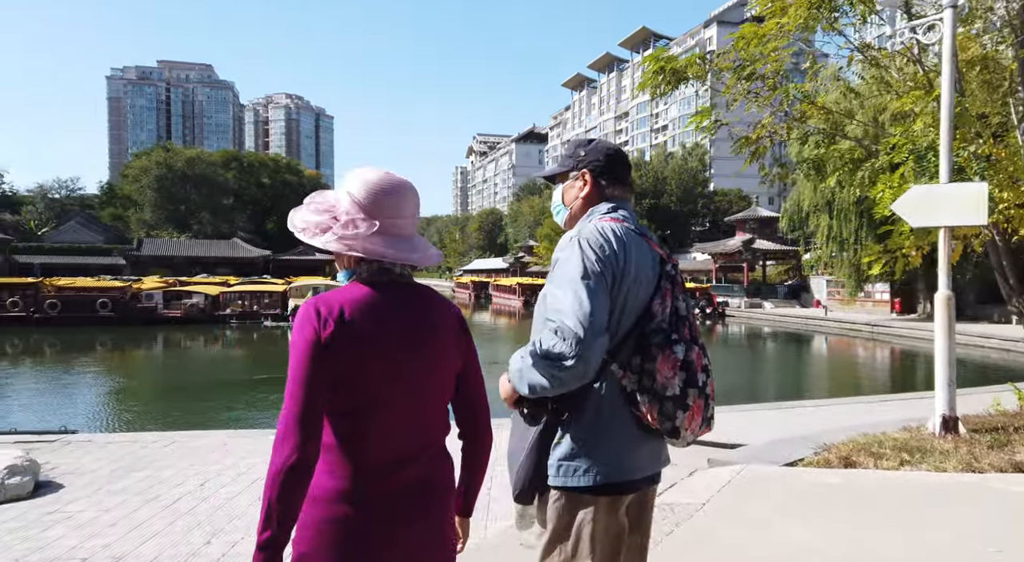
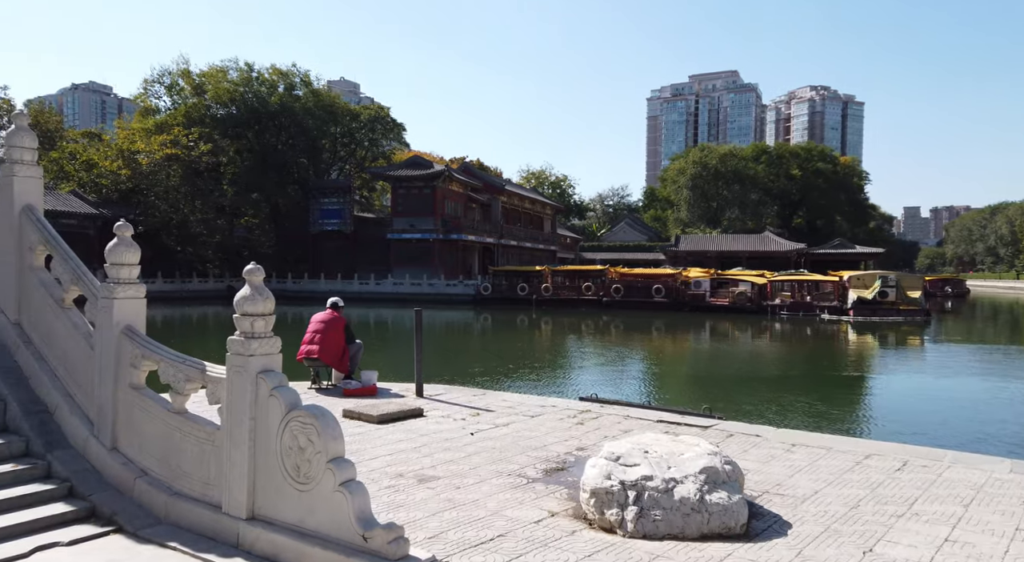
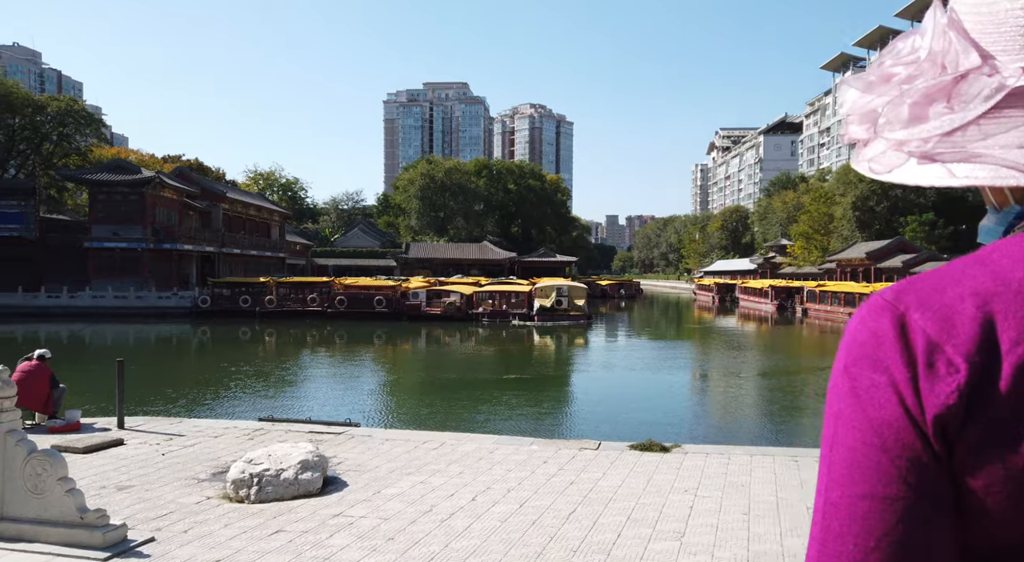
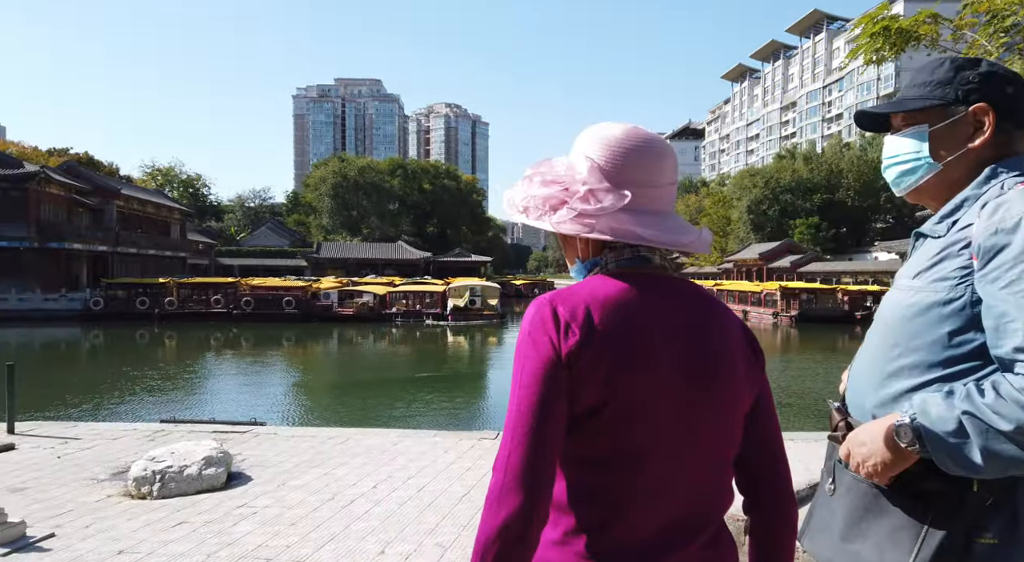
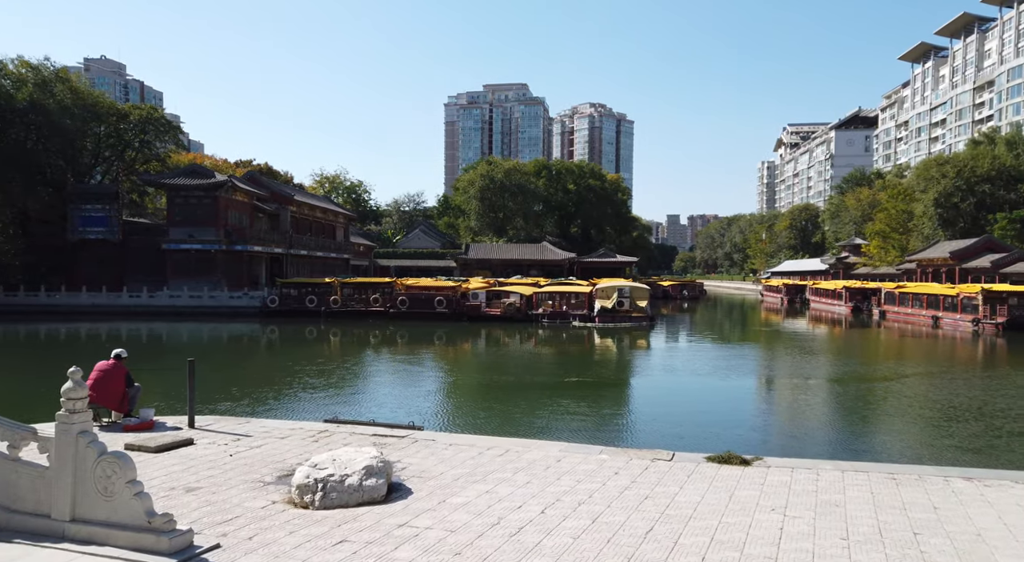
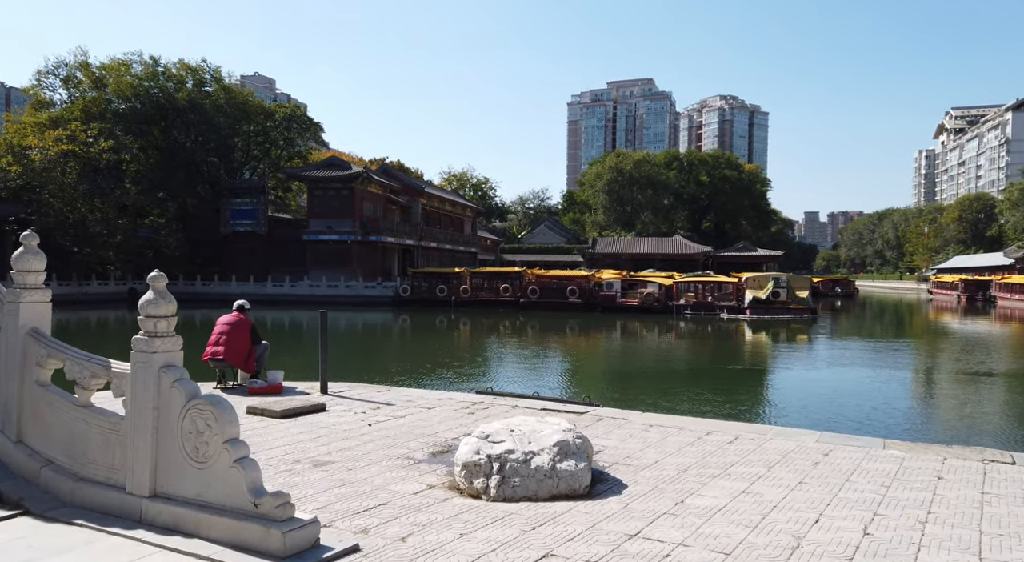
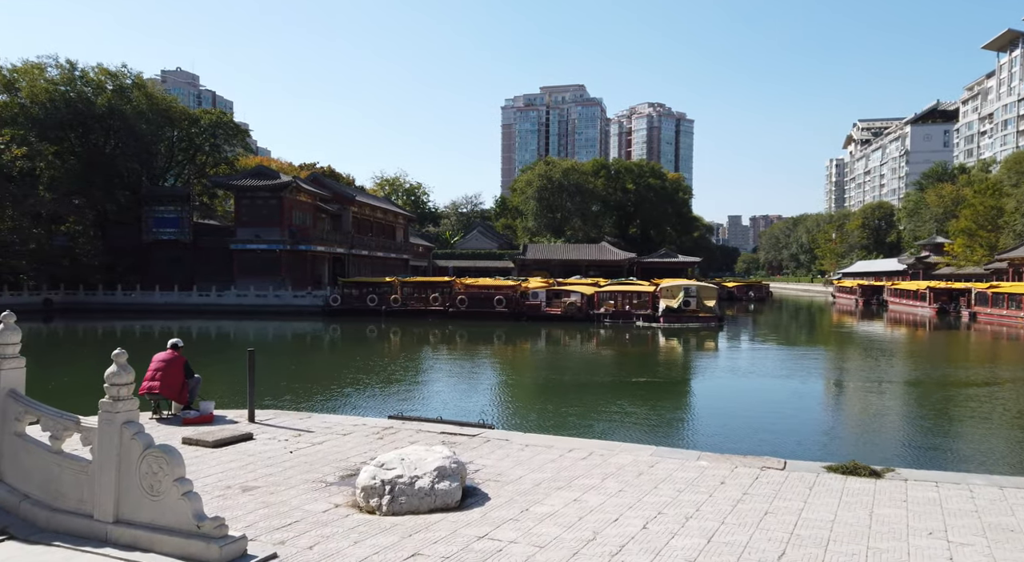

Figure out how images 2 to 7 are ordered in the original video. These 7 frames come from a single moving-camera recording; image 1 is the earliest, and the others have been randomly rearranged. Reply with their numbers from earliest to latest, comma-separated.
4, 3, 5, 7, 6, 2
